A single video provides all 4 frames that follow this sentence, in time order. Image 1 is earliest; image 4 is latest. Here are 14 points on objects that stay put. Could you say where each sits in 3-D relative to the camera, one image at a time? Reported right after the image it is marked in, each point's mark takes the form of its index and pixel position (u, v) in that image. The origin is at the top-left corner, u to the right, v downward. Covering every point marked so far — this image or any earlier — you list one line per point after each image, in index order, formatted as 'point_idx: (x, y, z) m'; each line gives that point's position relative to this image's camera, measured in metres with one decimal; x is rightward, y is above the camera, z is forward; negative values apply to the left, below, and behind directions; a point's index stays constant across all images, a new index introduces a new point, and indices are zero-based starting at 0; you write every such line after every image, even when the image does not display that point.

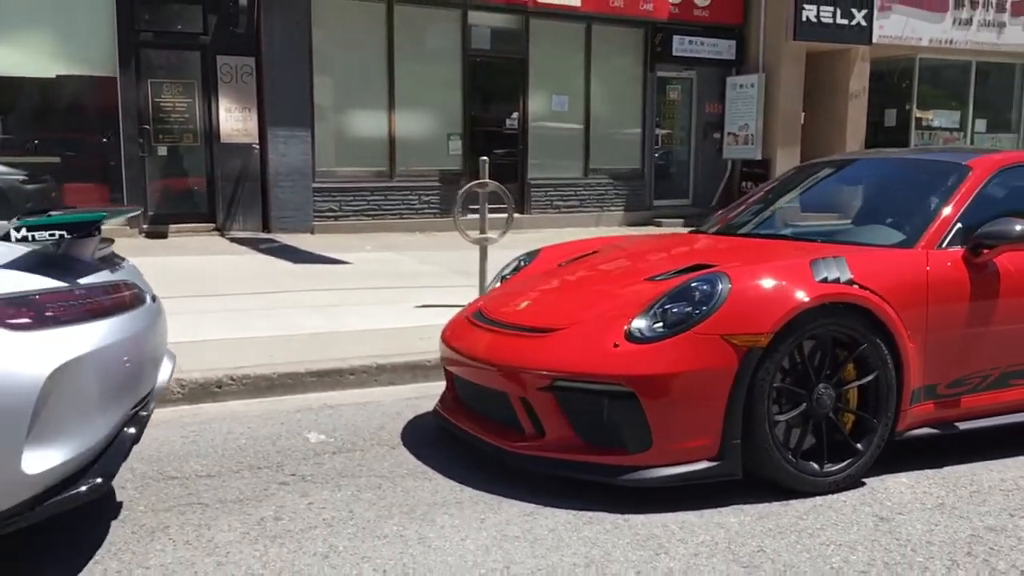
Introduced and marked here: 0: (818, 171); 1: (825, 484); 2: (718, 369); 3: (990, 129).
0: (+1.6, +0.6, +5.5) m
1: (+1.3, -0.8, +3.8) m
2: (+0.8, -0.3, +3.6) m
3: (+9.8, +3.3, +19.4) m
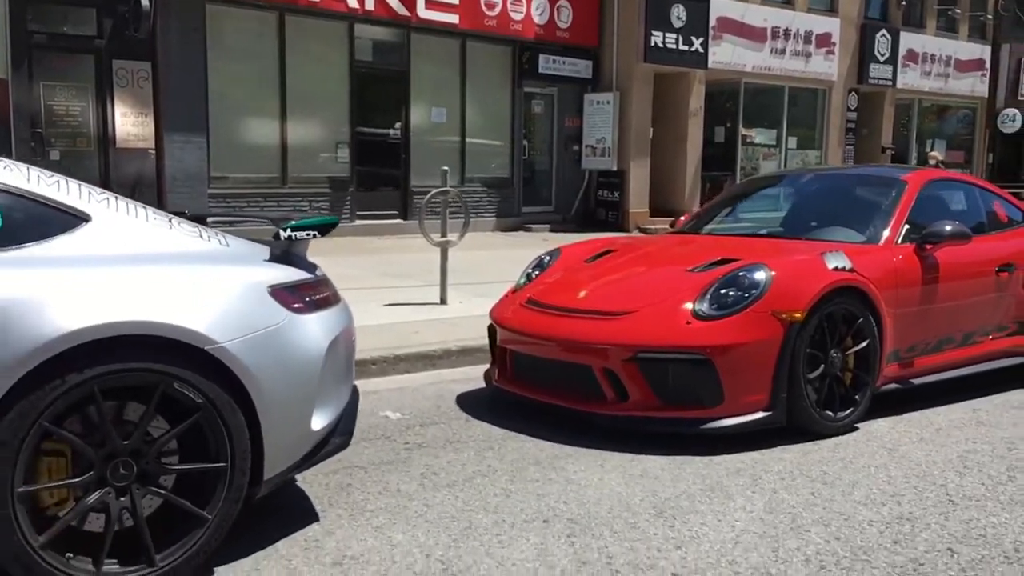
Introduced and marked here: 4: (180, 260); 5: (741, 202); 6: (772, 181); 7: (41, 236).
0: (+1.6, +0.7, +6.6) m
1: (+1.7, -0.7, +4.9) m
2: (+1.3, -0.3, +4.6) m
3: (+6.7, +3.3, +22.0) m
4: (-1.1, +0.1, +3.1) m
5: (+1.6, +0.6, +6.5) m
6: (+1.8, +0.8, +6.5) m
7: (-1.4, +0.2, +2.9) m
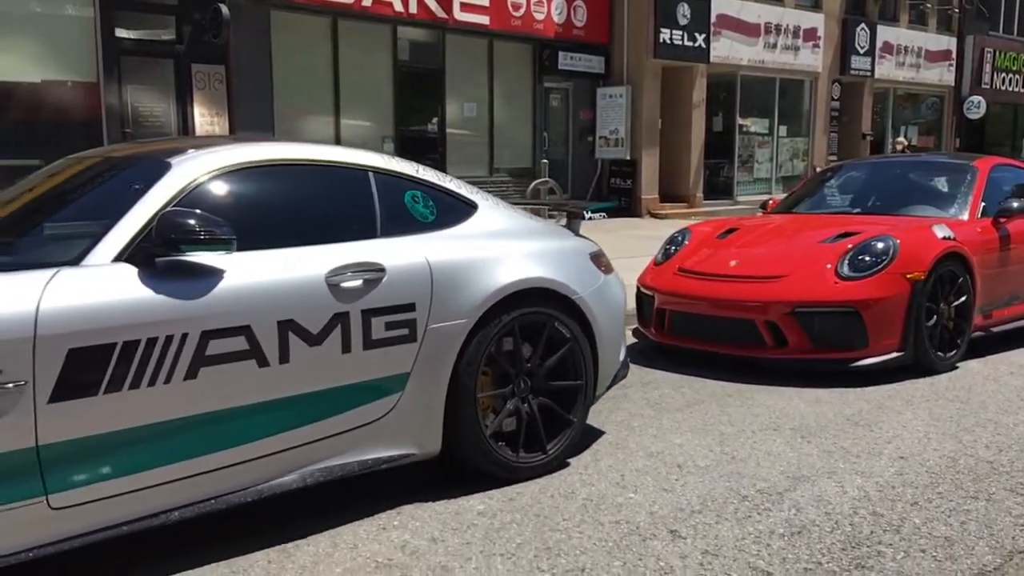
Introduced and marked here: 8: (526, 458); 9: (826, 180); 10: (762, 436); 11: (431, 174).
0: (+2.7, +0.9, +7.8) m
1: (+2.8, -0.5, +6.1) m
2: (+2.4, 0.0, +5.8) m
3: (+6.9, +3.8, +23.4) m
4: (+0.1, +0.2, +4.2) m
5: (+2.6, +0.9, +7.7) m
6: (+2.8, +1.0, +7.7) m
7: (-0.2, +0.3, +3.9) m
8: (+0.1, -0.7, +3.9) m
9: (+2.6, +0.9, +7.7) m
10: (+1.2, -0.7, +4.6) m
11: (-0.3, +0.5, +4.0) m
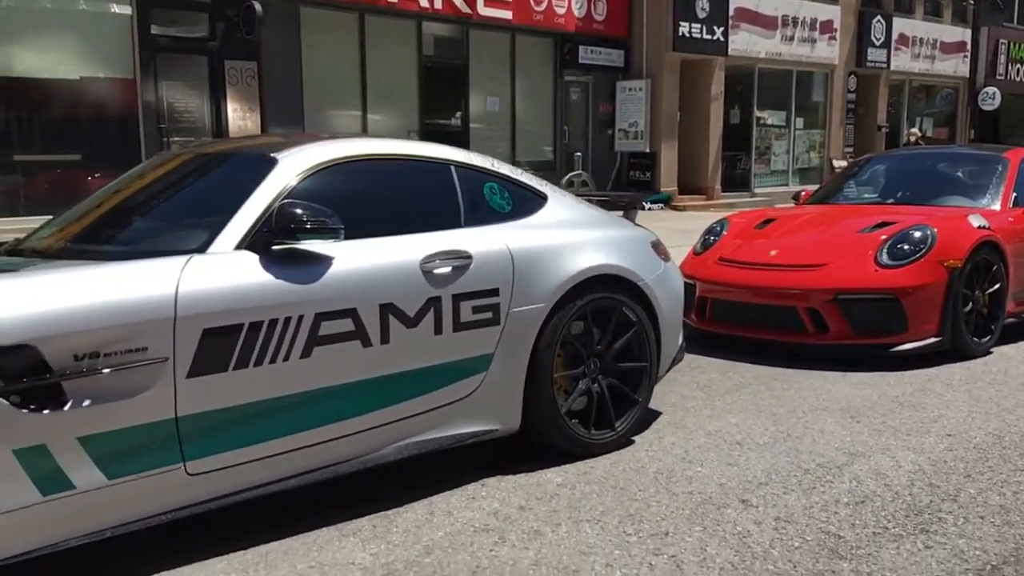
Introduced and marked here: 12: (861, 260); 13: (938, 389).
0: (+3.0, +1.0, +8.0) m
1: (+3.2, -0.4, +6.3) m
2: (+2.7, 0.0, +6.0) m
3: (+7.4, +4.0, +23.5) m
4: (+0.4, +0.3, +4.4) m
5: (+3.0, +1.0, +7.9) m
6: (+3.2, +1.1, +7.9) m
7: (+0.1, +0.3, +4.1) m
8: (+0.4, -0.6, +4.1) m
9: (+2.9, +1.0, +7.9) m
10: (+1.5, -0.7, +4.8) m
11: (0.0, +0.5, +4.2) m
12: (+2.3, +0.2, +6.1) m
13: (+2.4, -0.6, +5.4) m
